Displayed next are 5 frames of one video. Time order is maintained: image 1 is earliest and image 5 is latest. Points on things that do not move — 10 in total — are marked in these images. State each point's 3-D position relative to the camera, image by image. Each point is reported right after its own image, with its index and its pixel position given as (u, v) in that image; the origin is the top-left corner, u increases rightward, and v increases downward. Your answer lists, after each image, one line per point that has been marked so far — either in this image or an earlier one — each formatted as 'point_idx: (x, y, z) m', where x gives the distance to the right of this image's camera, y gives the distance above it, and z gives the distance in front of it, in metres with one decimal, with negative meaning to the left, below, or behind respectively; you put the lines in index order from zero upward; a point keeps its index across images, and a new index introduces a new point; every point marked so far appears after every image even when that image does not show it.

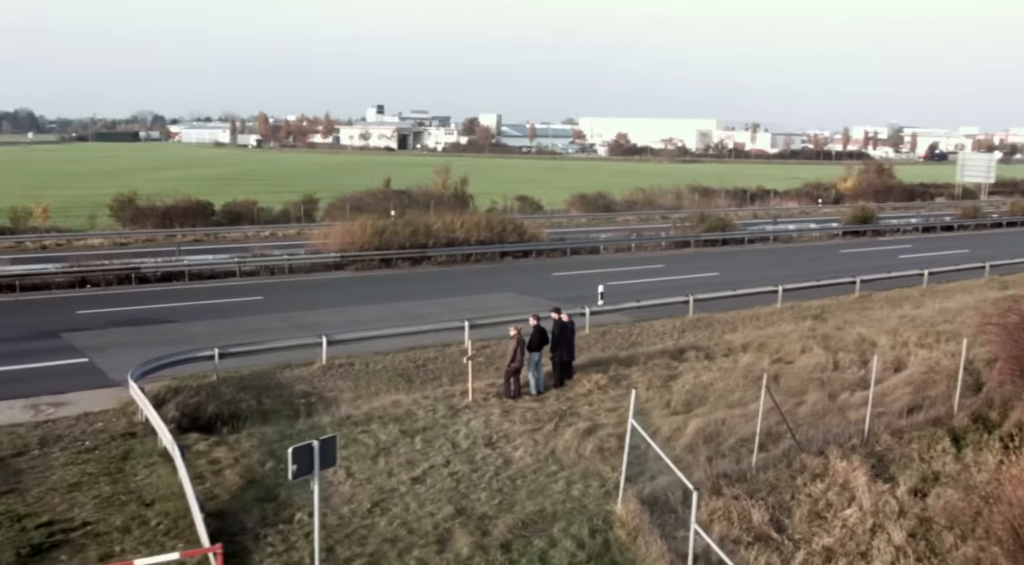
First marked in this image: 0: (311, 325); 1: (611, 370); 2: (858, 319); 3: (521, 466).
0: (-3.3, -0.7, +15.1) m
1: (+1.4, -1.2, +13.0) m
2: (+6.3, -0.7, +16.9) m
3: (+0.1, -1.8, +9.3) m
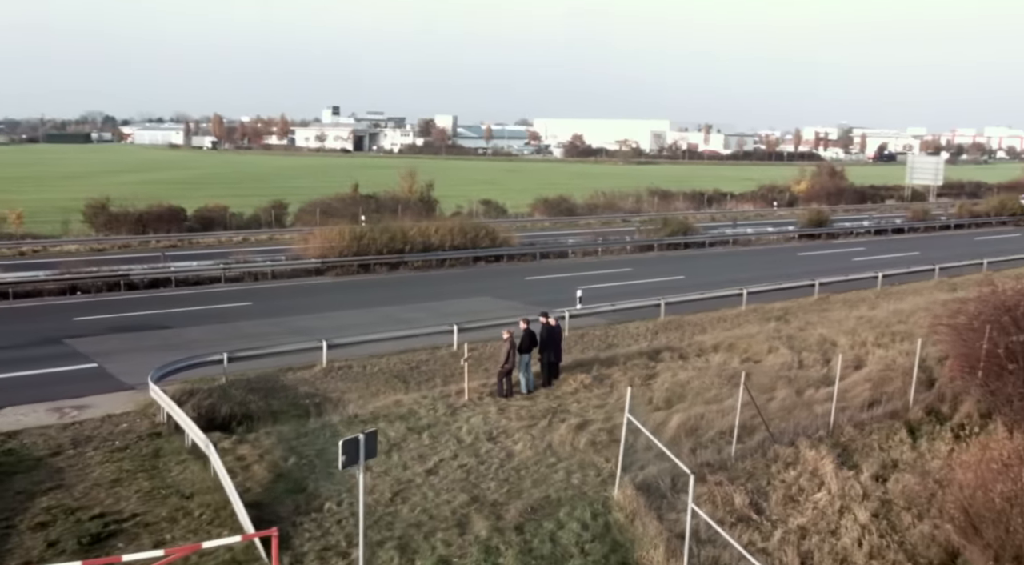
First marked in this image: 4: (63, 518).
0: (-3.5, -0.8, +15.8) m
1: (+1.3, -1.3, +13.9) m
2: (+5.9, -0.8, +18.1) m
3: (+0.1, -1.9, +10.1) m
4: (-3.9, -2.1, +8.2) m
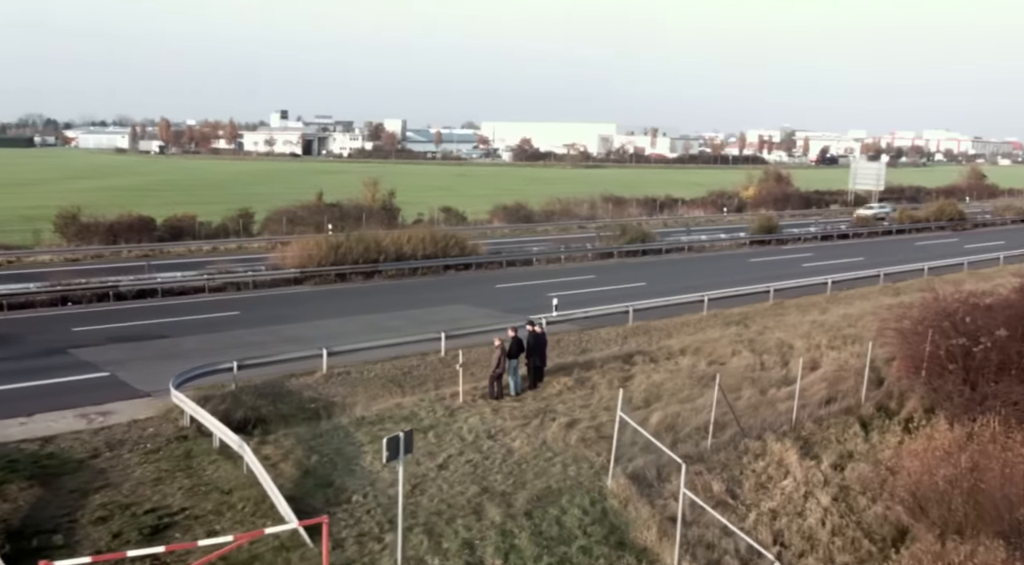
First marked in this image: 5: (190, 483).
0: (-3.8, -1.0, +16.7) m
1: (+1.0, -1.5, +15.1) m
2: (+5.5, -0.9, +19.5) m
3: (+0.1, -2.0, +11.2) m
4: (-3.8, -2.2, +9.0) m
5: (-3.4, -2.1, +9.8) m
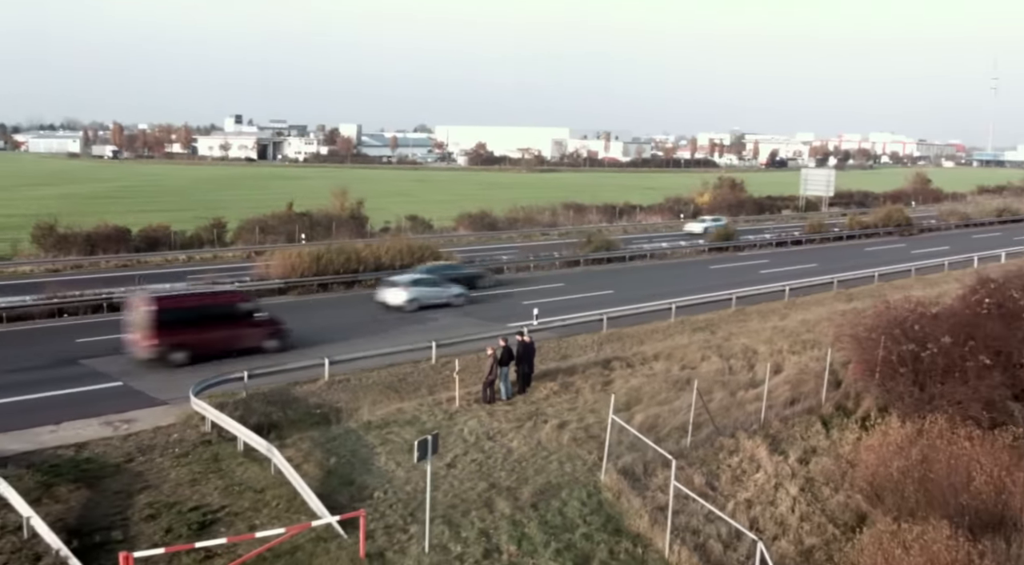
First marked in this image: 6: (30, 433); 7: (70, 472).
0: (-4.1, -1.2, +17.6) m
1: (+0.8, -1.7, +16.2) m
2: (+5.1, -1.1, +20.8) m
3: (+0.1, -2.2, +12.3) m
4: (-3.7, -2.4, +10.0) m
5: (-3.3, -2.3, +10.8) m
6: (-6.3, -2.0, +12.3) m
7: (-5.2, -2.2, +11.0) m
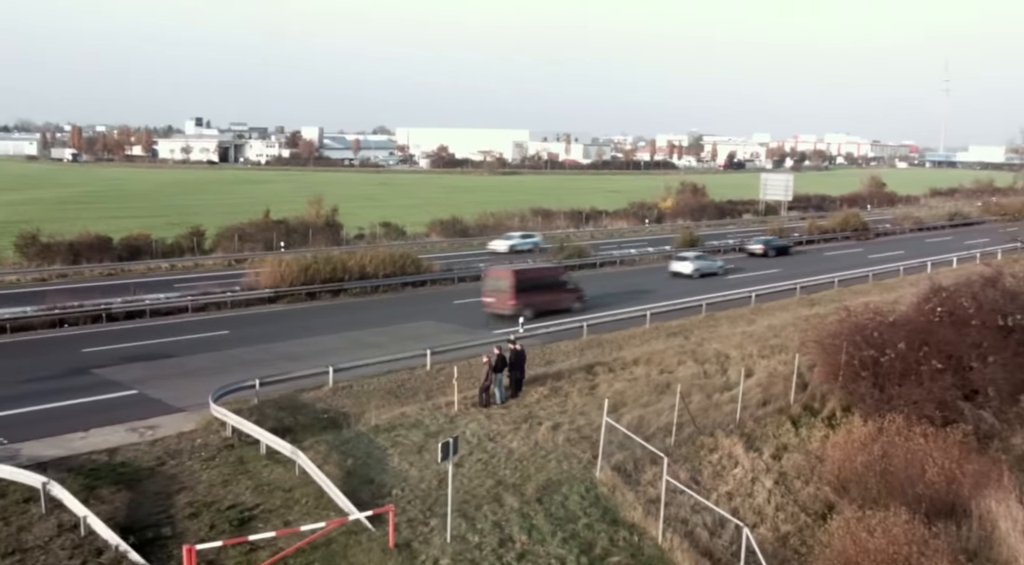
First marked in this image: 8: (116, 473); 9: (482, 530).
0: (-4.3, -1.4, +18.5) m
1: (+0.7, -1.9, +17.4) m
2: (+4.7, -1.3, +22.1) m
3: (+0.1, -2.4, +13.4) m
4: (-3.6, -2.6, +10.9) m
5: (-3.2, -2.5, +11.7) m
6: (-6.3, -2.2, +13.1) m
7: (-5.1, -2.4, +11.8) m
8: (-5.0, -2.4, +11.9) m
9: (-0.3, -2.8, +10.7) m
